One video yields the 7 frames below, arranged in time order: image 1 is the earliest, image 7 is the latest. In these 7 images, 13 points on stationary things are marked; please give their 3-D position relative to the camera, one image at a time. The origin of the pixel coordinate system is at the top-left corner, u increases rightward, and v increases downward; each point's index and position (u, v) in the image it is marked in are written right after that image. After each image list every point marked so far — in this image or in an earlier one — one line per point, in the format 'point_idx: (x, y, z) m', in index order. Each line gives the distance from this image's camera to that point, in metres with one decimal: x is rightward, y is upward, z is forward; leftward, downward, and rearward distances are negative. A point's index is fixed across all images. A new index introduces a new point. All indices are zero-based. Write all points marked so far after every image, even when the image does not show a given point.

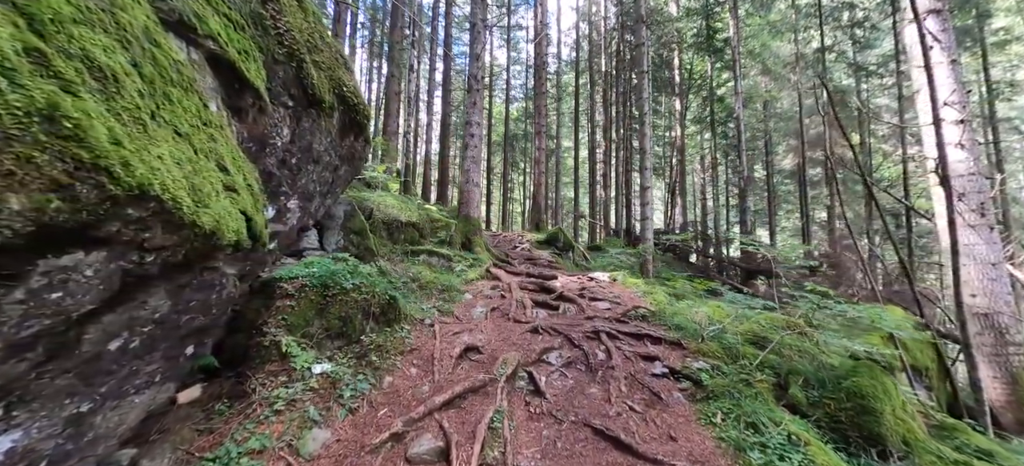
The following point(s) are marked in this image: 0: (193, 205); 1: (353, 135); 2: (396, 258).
0: (-1.9, +0.2, +2.1) m
1: (-2.8, +1.7, +6.2) m
2: (-2.5, -0.6, +7.9) m
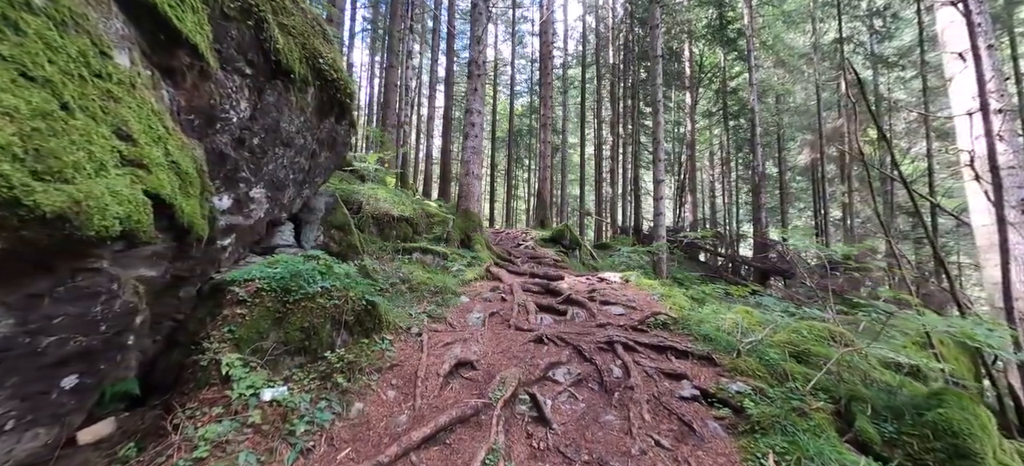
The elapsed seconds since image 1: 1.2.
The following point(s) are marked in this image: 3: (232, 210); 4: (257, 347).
0: (-1.9, +0.2, +1.4) m
1: (-2.8, +1.8, +5.5) m
2: (-2.5, -0.5, +7.2) m
3: (-3.1, +0.3, +4.0) m
4: (-2.2, -1.0, +3.2) m
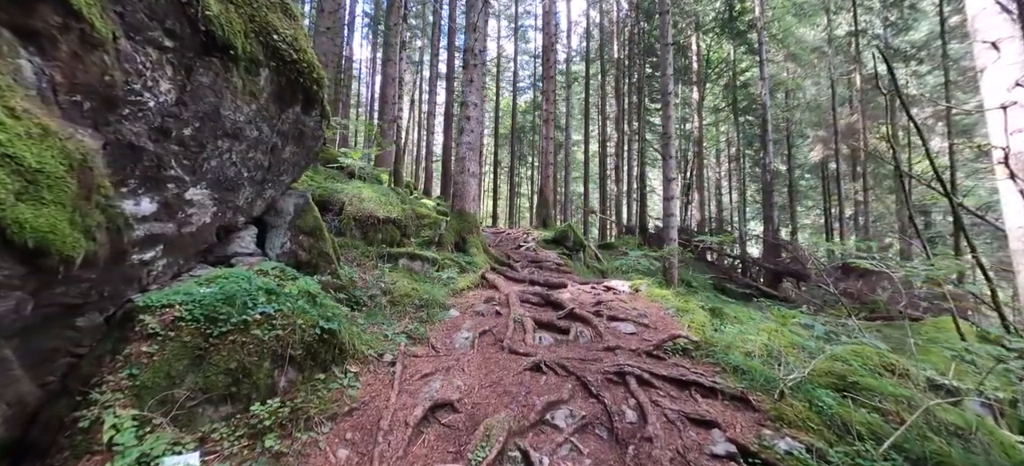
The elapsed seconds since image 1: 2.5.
0: (-2.0, +0.1, +0.7) m
1: (-2.8, +1.7, +4.7) m
2: (-2.6, -0.5, +6.4) m
3: (-3.2, +0.2, +3.3) m
4: (-2.3, -1.1, +2.4) m
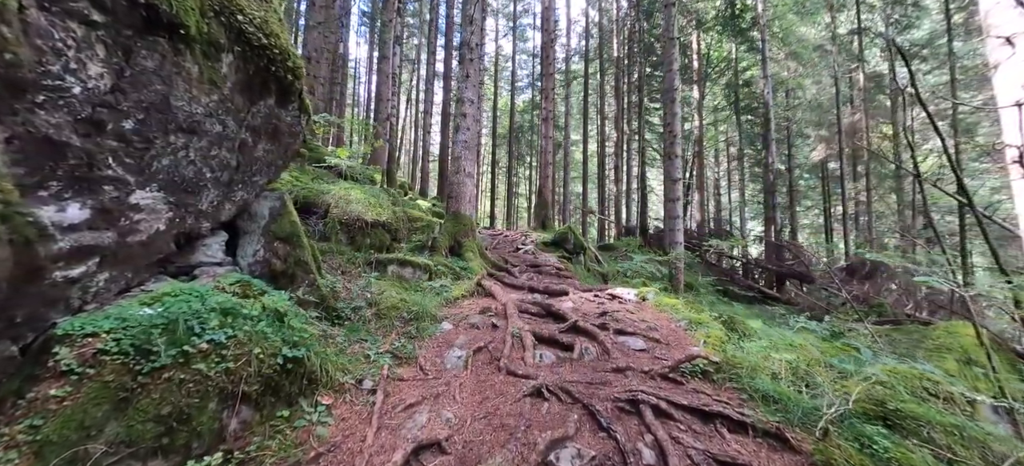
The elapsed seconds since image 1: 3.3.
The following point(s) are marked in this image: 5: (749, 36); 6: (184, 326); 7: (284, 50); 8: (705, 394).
0: (-2.0, 0.0, +0.2) m
1: (-2.9, +1.6, +4.2) m
2: (-2.6, -0.6, +5.9) m
3: (-3.2, +0.1, +2.8) m
4: (-2.3, -1.2, +1.9) m
5: (+13.2, +10.9, +20.0) m
6: (-2.3, -0.6, +2.5) m
7: (-2.6, +2.1, +4.2) m
8: (+1.8, -1.5, +3.5) m
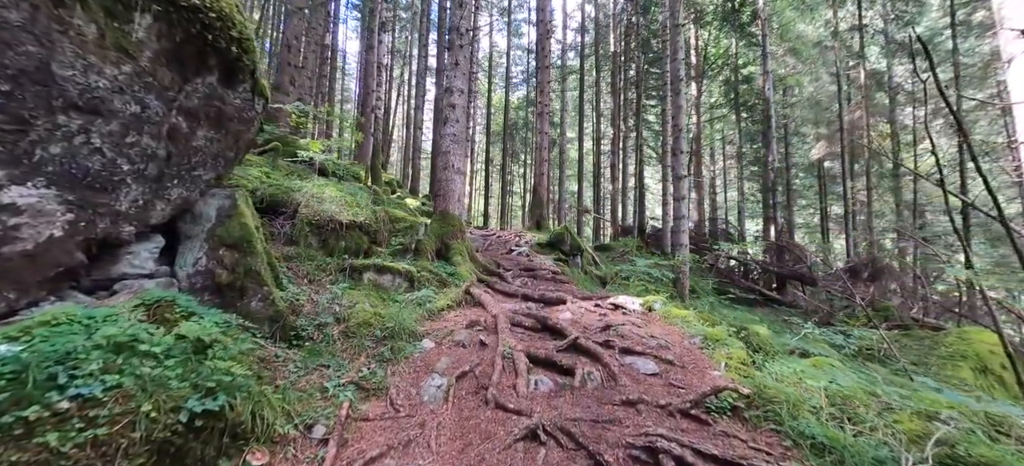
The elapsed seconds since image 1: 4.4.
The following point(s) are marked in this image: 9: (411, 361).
0: (-2.1, -0.1, -0.5) m
1: (-3.0, +1.6, +3.5) m
2: (-2.7, -0.7, +5.2) m
3: (-3.3, 0.0, +2.0) m
4: (-2.4, -1.3, +1.2) m
5: (+12.9, +10.9, +19.4) m
6: (-2.4, -0.7, +1.8) m
7: (-2.7, +2.1, +3.4) m
8: (+1.8, -1.6, +2.8) m
9: (-1.1, -1.4, +4.1) m
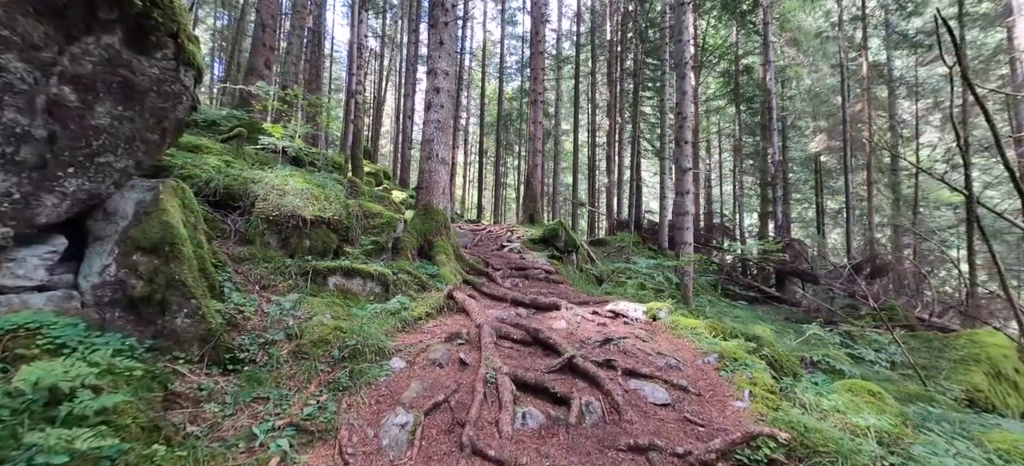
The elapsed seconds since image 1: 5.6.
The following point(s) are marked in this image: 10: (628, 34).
0: (-2.2, -0.2, -1.3) m
1: (-3.1, +1.5, +2.7) m
2: (-2.9, -0.7, +4.5) m
3: (-3.4, 0.0, +1.3) m
4: (-2.5, -1.3, +0.5) m
5: (+12.5, +11.2, +18.7) m
6: (-2.5, -0.8, +1.1) m
7: (-2.8, +2.0, +2.7) m
8: (+1.6, -1.7, +2.2) m
9: (-1.3, -1.5, +3.4) m
10: (+6.3, +10.8, +19.4) m
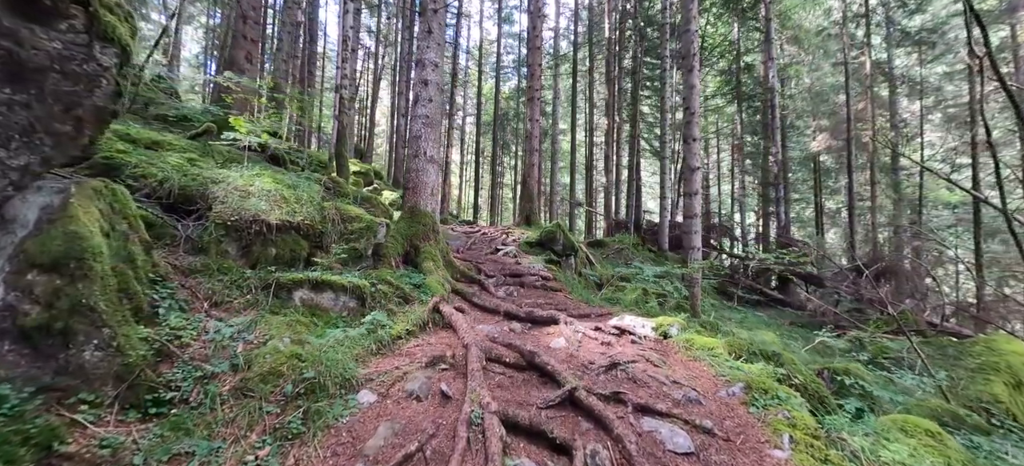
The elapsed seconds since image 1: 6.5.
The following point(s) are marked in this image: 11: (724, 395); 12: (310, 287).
0: (-2.2, -0.3, -1.9) m
1: (-3.2, +1.5, +2.1) m
2: (-3.0, -0.7, +3.9) m
3: (-3.5, -0.1, +0.7) m
4: (-2.6, -1.4, -0.1) m
5: (+12.3, +11.1, +18.2) m
6: (-2.6, -0.8, +0.5) m
7: (-2.9, +1.9, +2.0) m
8: (+1.6, -1.7, +1.6) m
9: (-1.4, -1.5, +2.8) m
10: (+6.1, +10.7, +18.8) m
11: (+2.0, -1.5, +3.4) m
12: (-2.5, -0.7, +4.5) m
